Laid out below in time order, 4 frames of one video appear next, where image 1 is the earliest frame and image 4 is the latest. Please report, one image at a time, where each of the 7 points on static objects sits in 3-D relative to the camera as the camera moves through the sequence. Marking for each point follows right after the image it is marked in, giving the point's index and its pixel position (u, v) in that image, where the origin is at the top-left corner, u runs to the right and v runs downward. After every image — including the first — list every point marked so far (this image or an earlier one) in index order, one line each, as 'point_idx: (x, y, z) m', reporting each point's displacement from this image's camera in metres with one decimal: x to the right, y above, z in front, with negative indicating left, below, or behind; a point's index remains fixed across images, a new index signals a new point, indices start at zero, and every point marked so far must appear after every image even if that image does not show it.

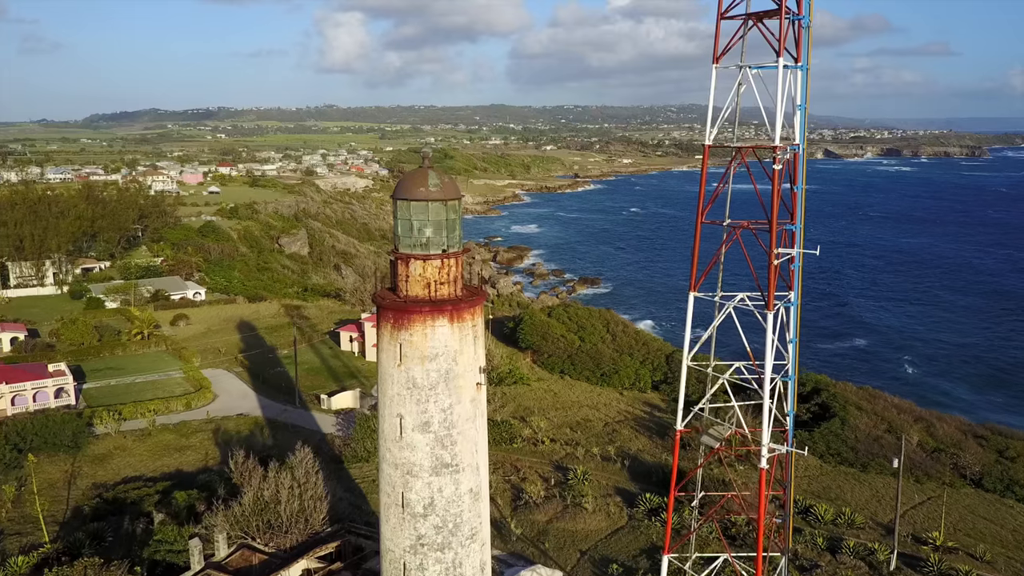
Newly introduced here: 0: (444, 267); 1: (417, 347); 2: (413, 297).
0: (-0.9, +0.3, +8.8) m
1: (-1.3, -0.8, +8.6) m
2: (-1.3, -0.1, +8.7) m
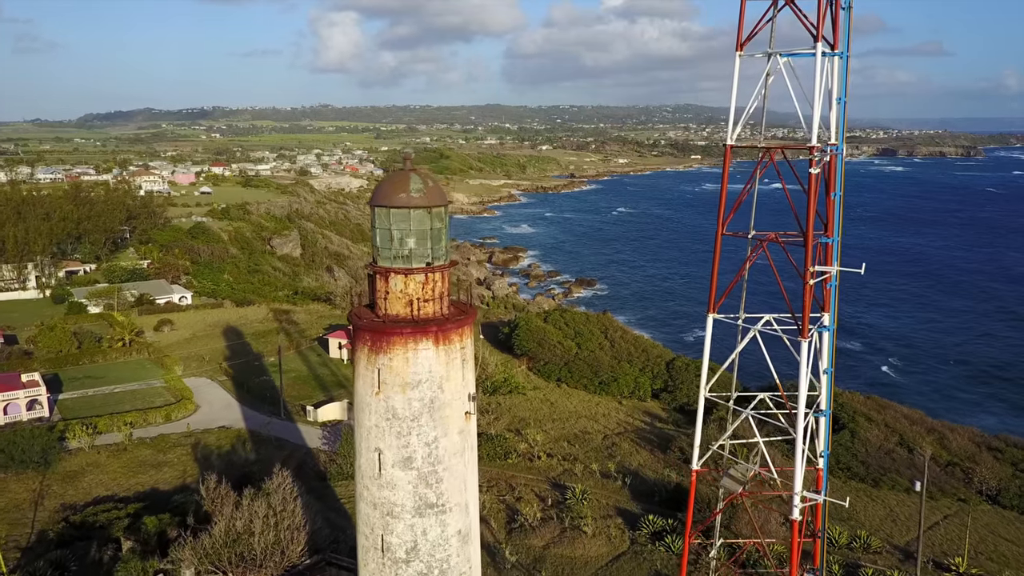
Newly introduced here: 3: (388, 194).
0: (-1.0, +0.1, +7.8) m
1: (-1.3, -1.0, +7.6) m
2: (-1.4, -0.3, +7.7) m
3: (-1.4, +1.1, +7.7) m
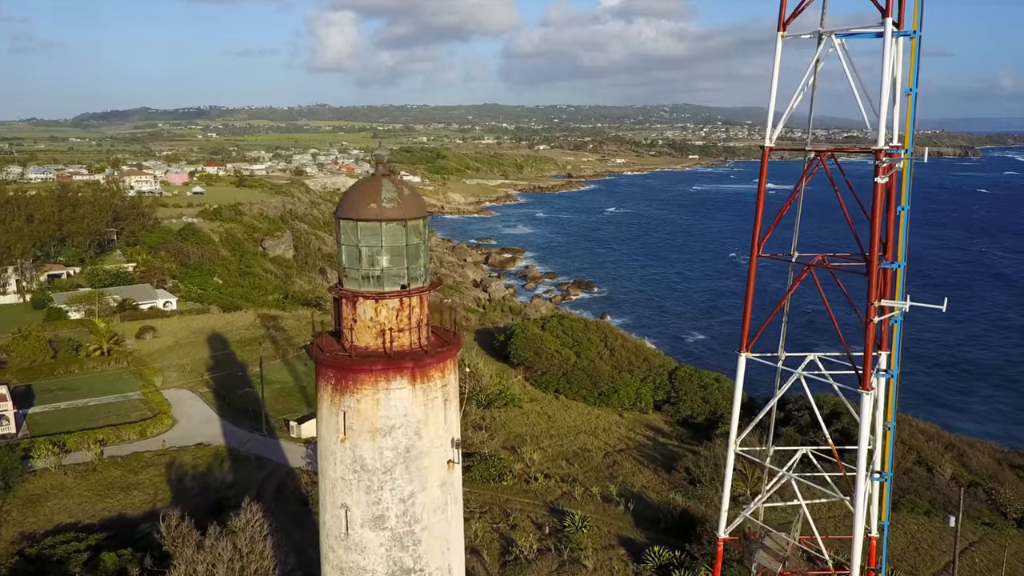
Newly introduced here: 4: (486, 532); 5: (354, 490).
0: (-1.1, -0.2, +6.6) m
1: (-1.4, -1.3, +6.4) m
2: (-1.5, -0.6, +6.5) m
3: (-1.5, +0.8, +6.5) m
4: (-0.6, -5.6, +15.1) m
5: (-1.6, -2.0, +6.6) m
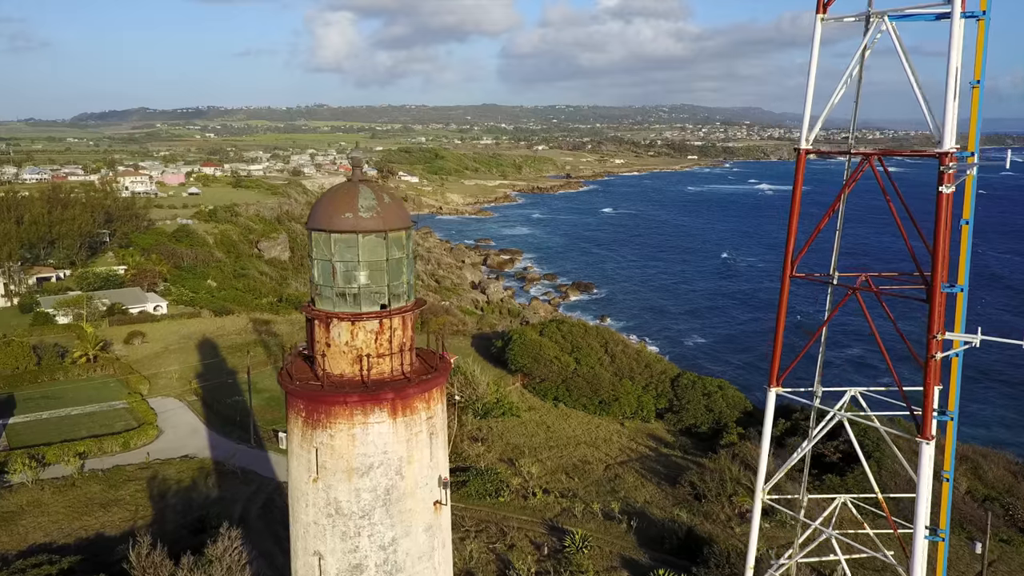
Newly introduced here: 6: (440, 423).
0: (-1.1, -0.4, +5.8) m
1: (-1.5, -1.4, +5.7) m
2: (-1.6, -0.8, +5.8) m
3: (-1.6, +0.6, +5.7) m
4: (-0.6, -5.8, +14.4) m
5: (-1.6, -2.2, +5.8) m
6: (-0.7, -1.2, +6.1) m
